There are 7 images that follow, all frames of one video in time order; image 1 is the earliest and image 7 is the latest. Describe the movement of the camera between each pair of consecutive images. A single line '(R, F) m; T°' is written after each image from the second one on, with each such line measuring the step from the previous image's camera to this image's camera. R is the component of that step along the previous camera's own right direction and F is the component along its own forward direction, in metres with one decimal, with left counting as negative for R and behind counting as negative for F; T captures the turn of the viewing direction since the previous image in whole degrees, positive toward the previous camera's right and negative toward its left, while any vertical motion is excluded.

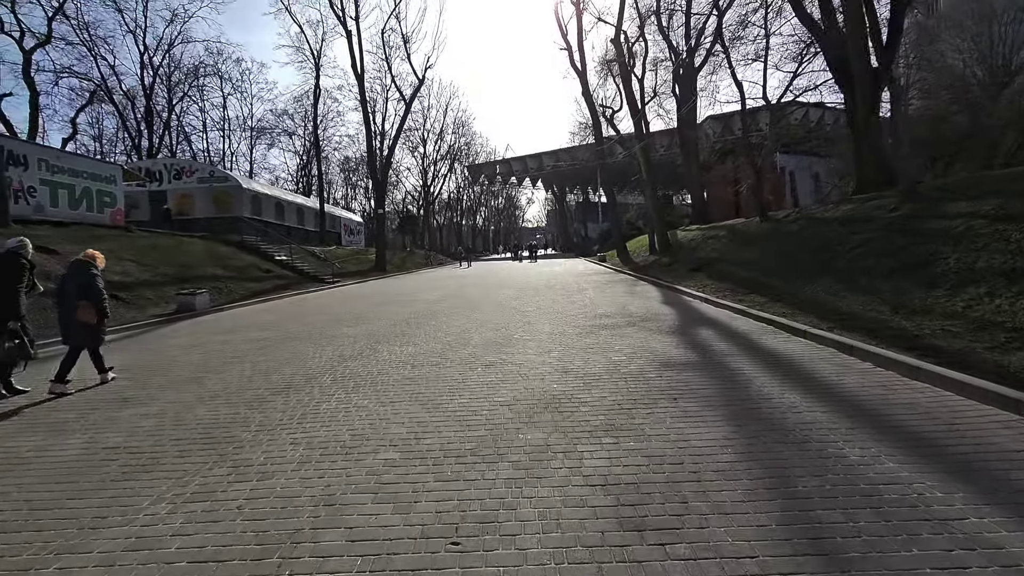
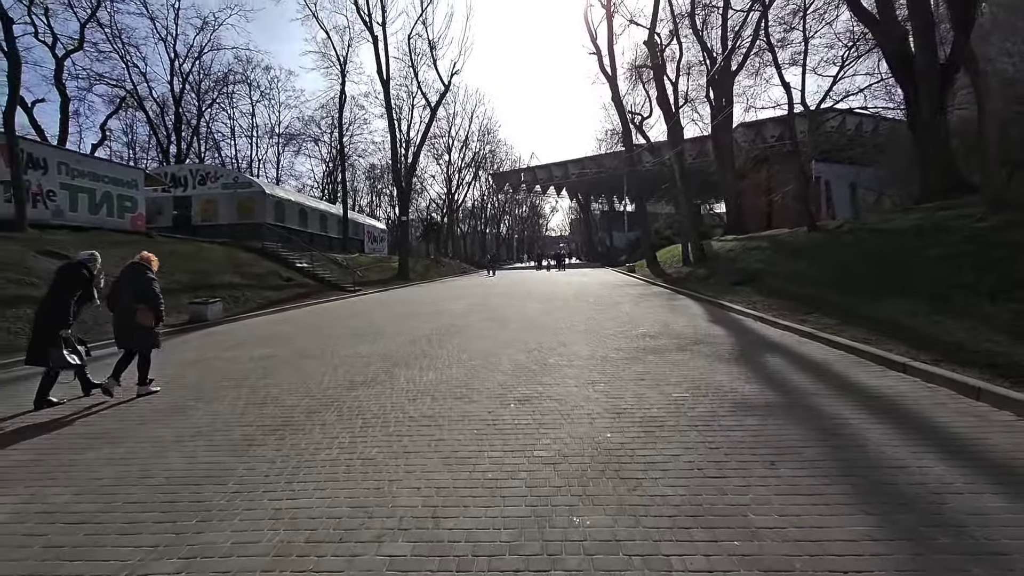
(-0.2, +1.3) m; -2°
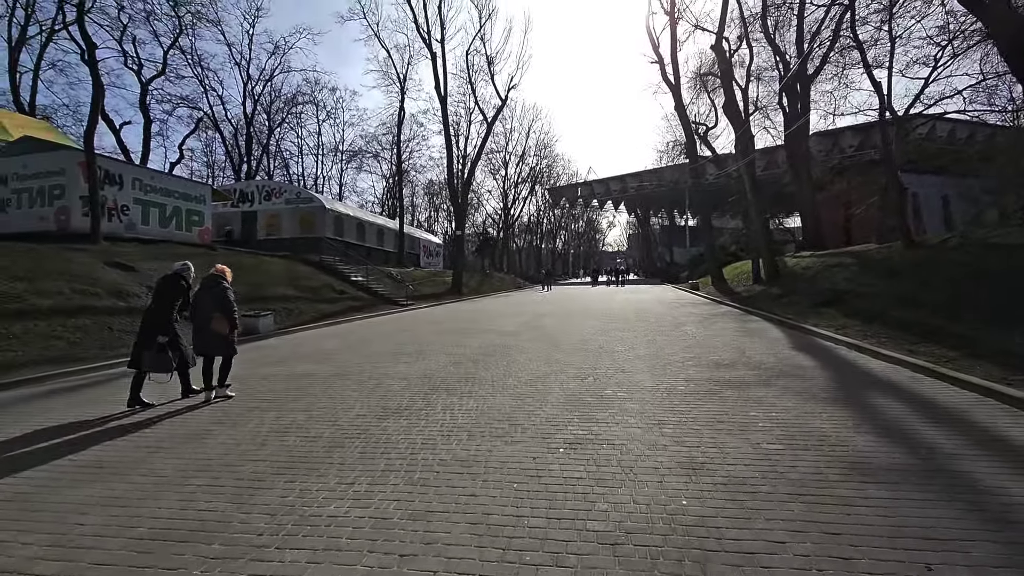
(0.0, +1.0) m; -5°
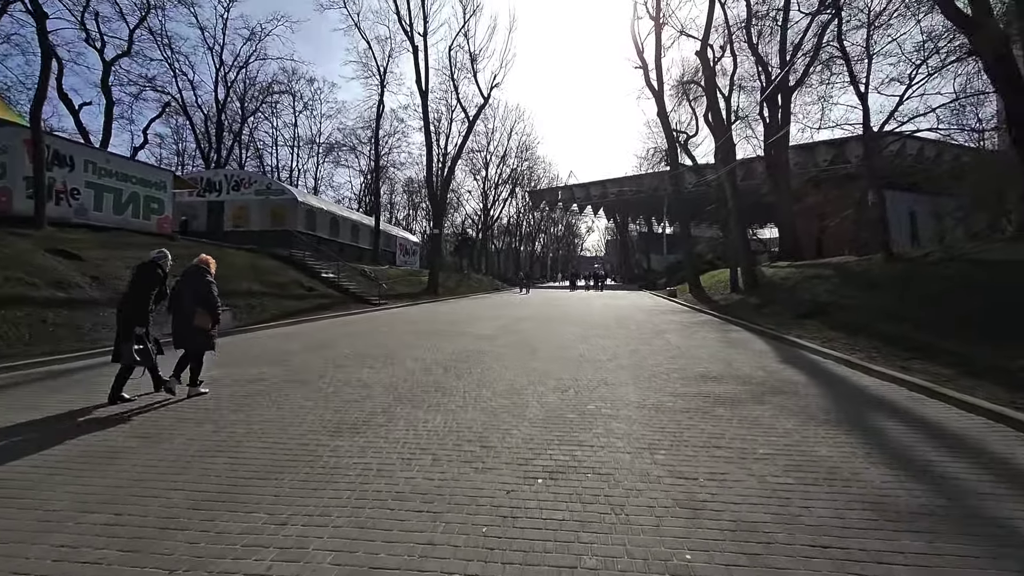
(0.0, +0.7) m; +2°
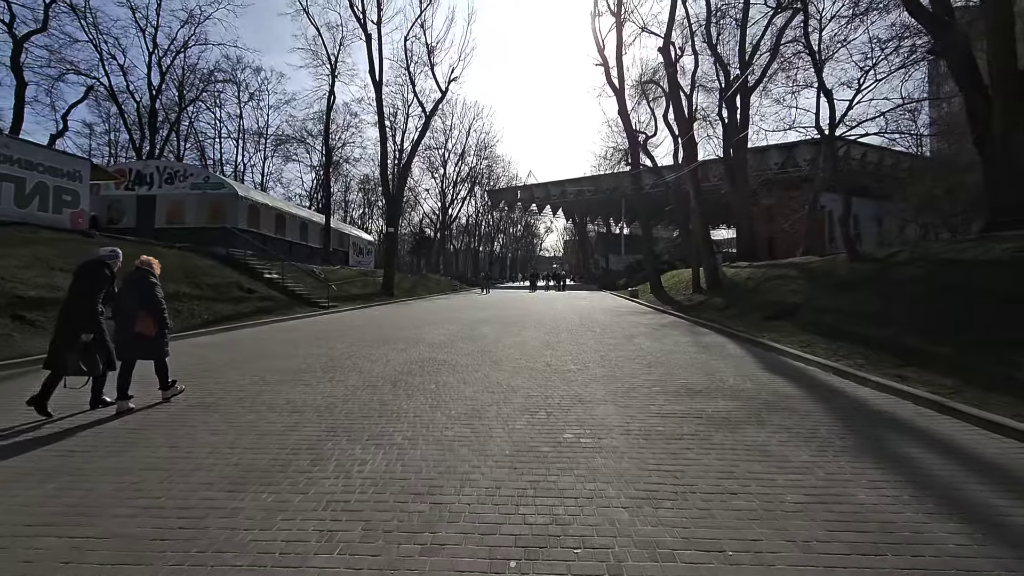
(0.0, +1.3) m; +4°
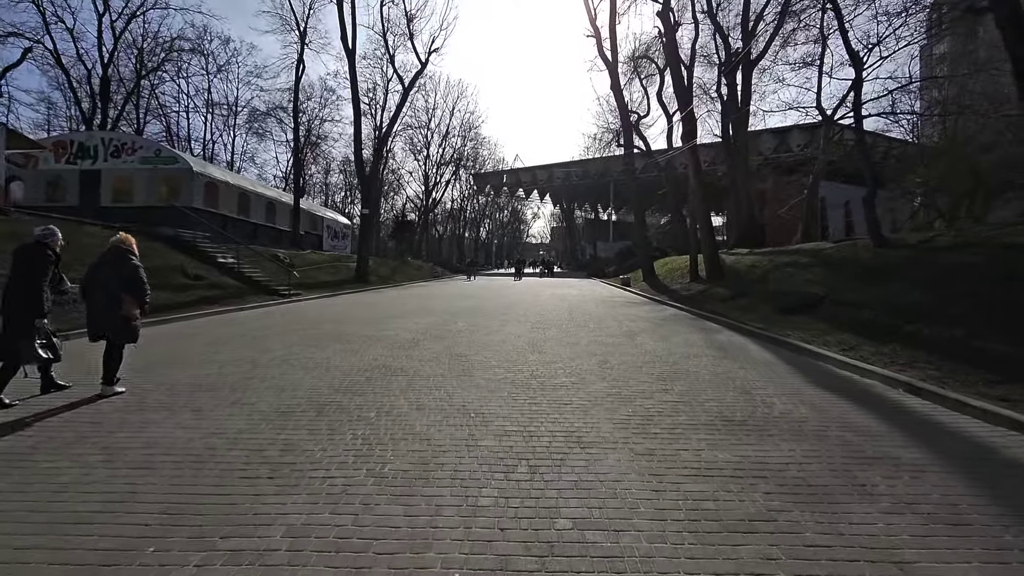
(+0.2, +2.4) m; +1°
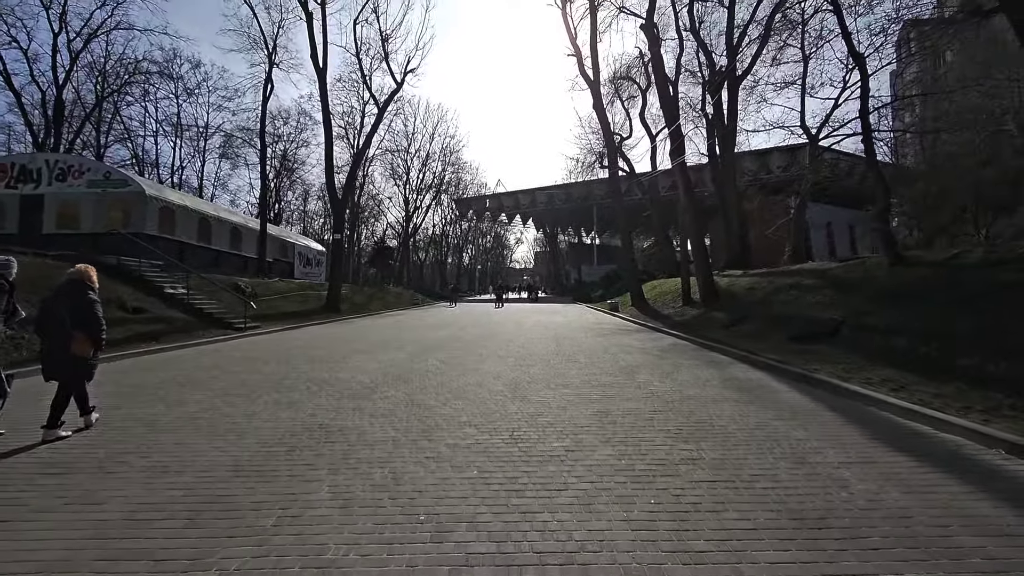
(+0.1, +2.0) m; +1°
